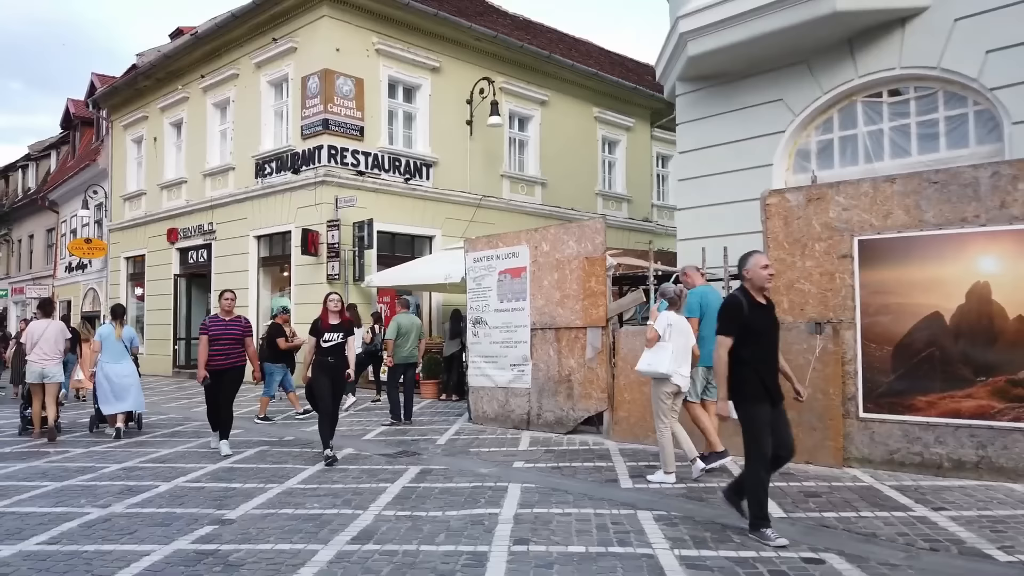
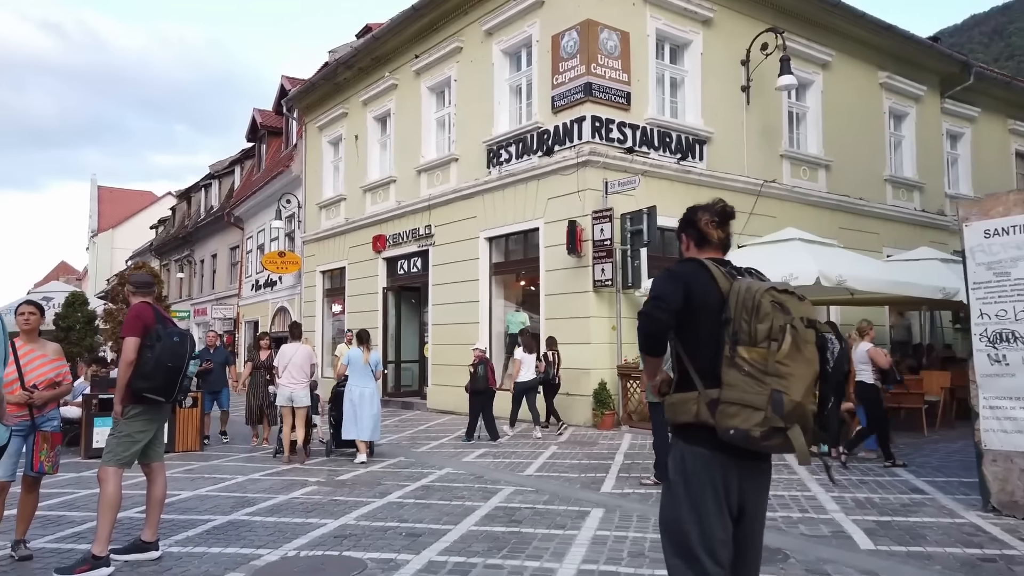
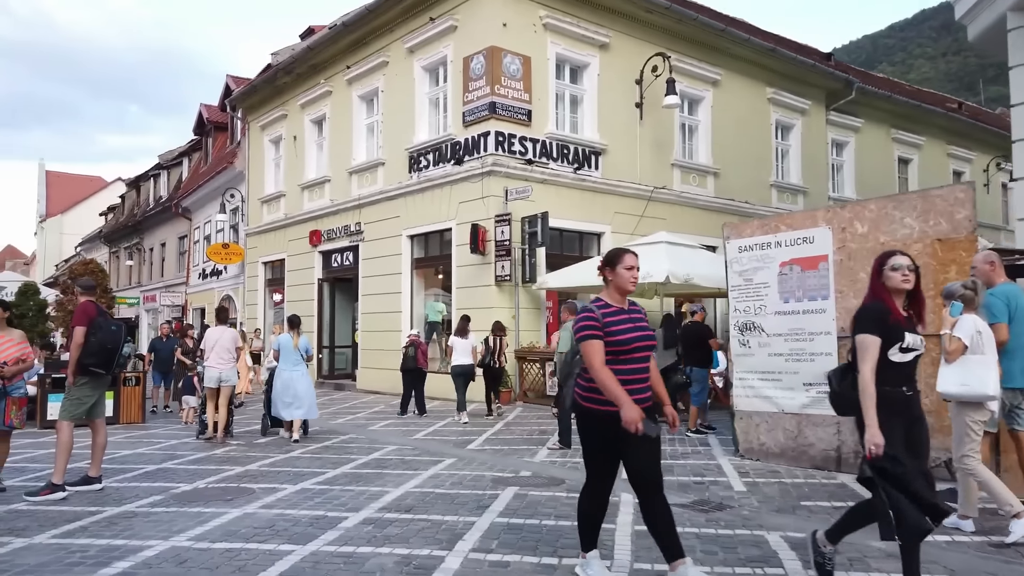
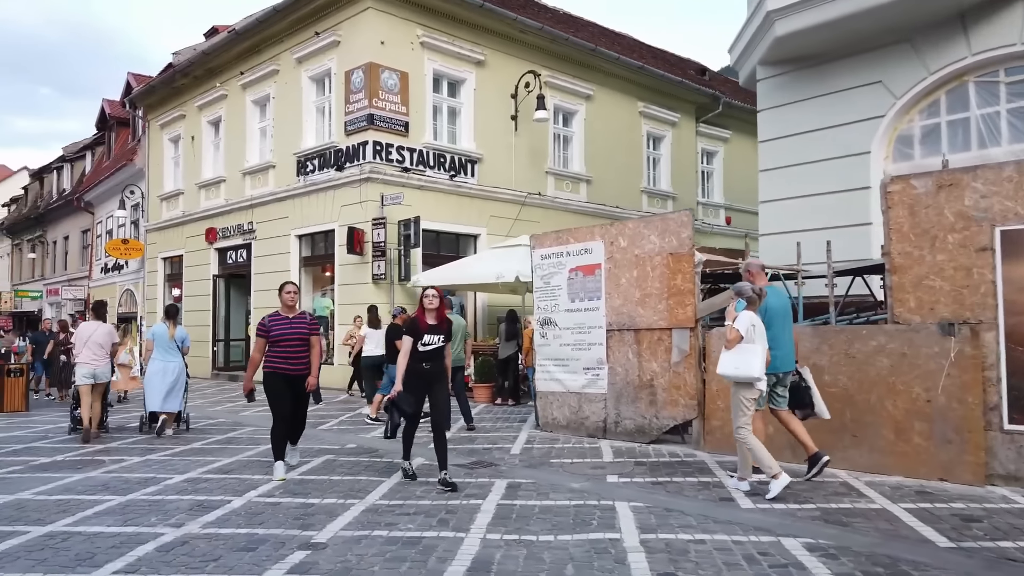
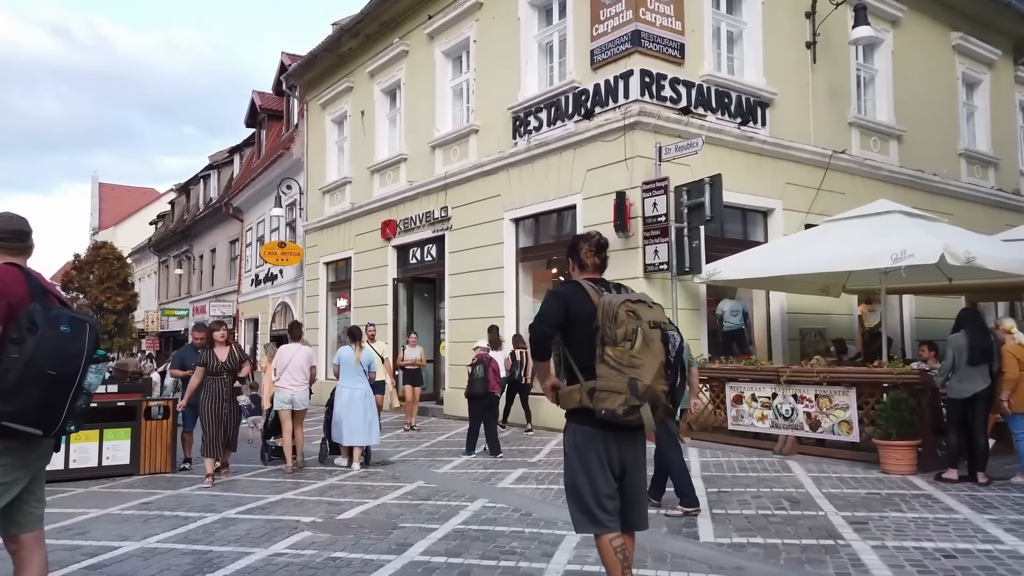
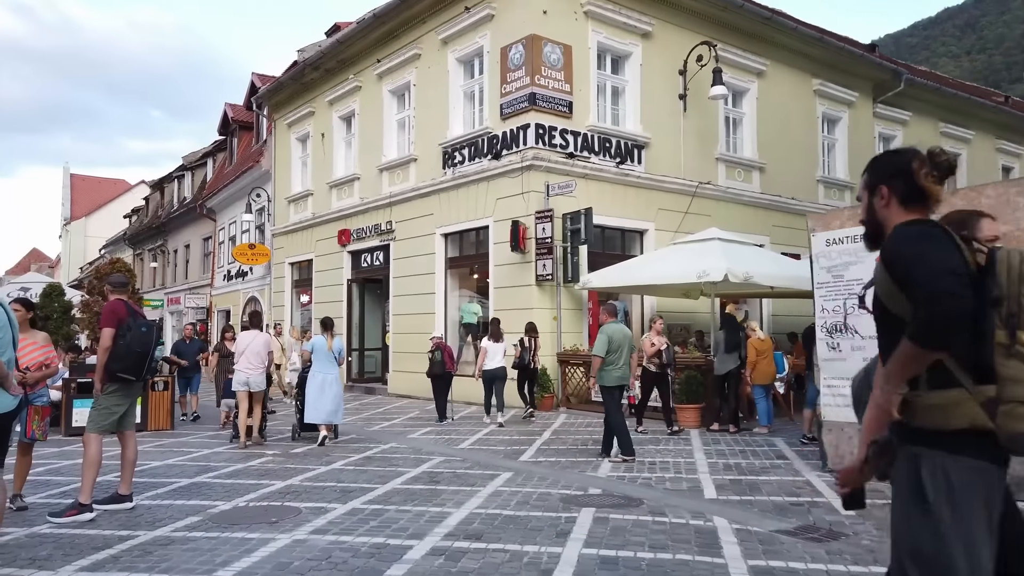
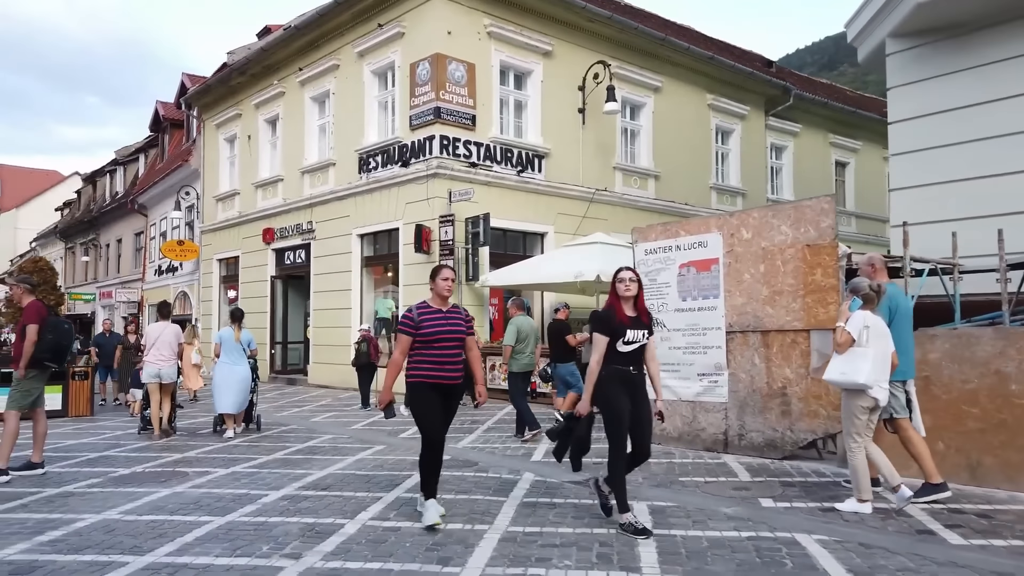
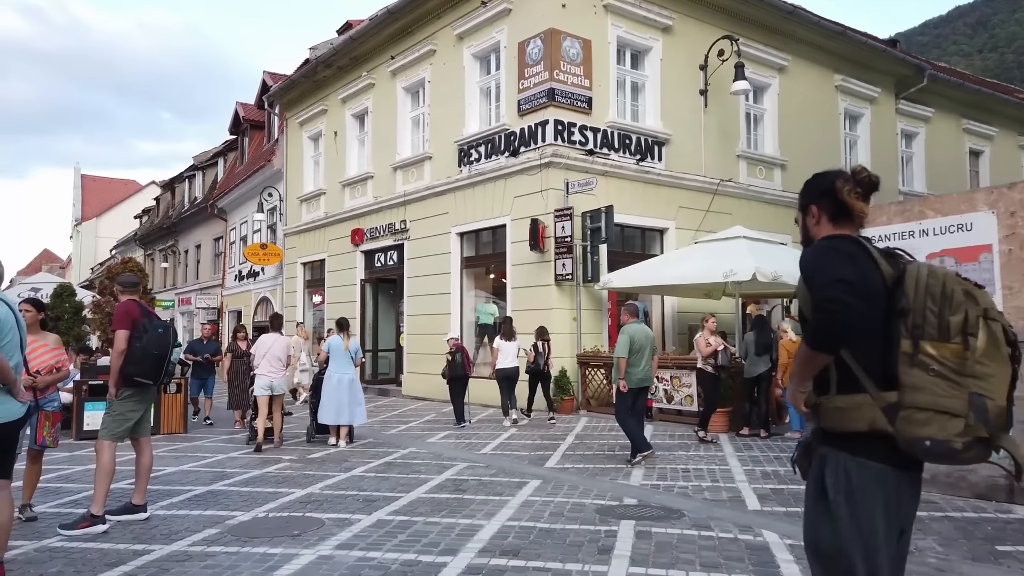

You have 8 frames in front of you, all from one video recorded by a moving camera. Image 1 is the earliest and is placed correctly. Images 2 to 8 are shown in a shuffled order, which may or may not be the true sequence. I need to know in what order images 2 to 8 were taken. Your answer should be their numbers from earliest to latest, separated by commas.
4, 7, 3, 6, 8, 2, 5
